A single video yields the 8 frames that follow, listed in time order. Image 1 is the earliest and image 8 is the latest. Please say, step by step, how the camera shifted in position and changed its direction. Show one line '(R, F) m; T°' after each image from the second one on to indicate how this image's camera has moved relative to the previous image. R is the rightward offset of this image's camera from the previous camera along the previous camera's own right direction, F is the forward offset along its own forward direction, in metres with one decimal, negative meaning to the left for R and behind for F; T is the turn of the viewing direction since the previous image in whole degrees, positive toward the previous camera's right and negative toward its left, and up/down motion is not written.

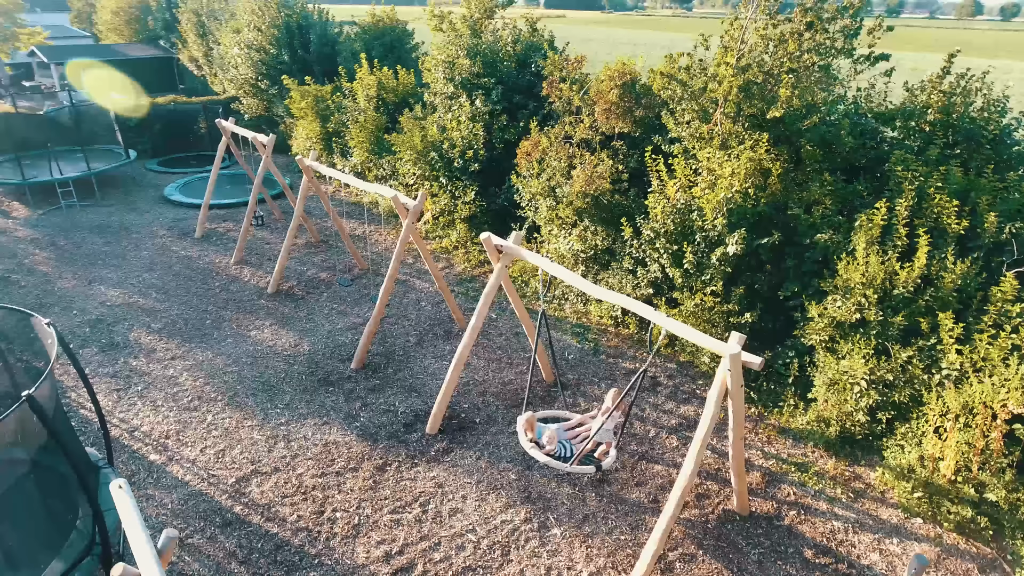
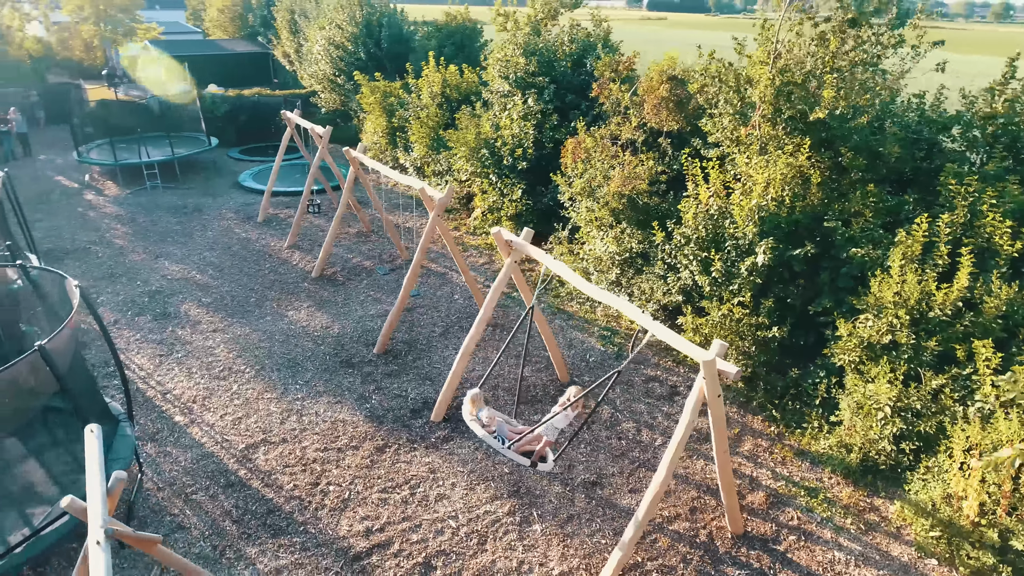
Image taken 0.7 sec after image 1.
(+0.5, 0.0) m; -7°
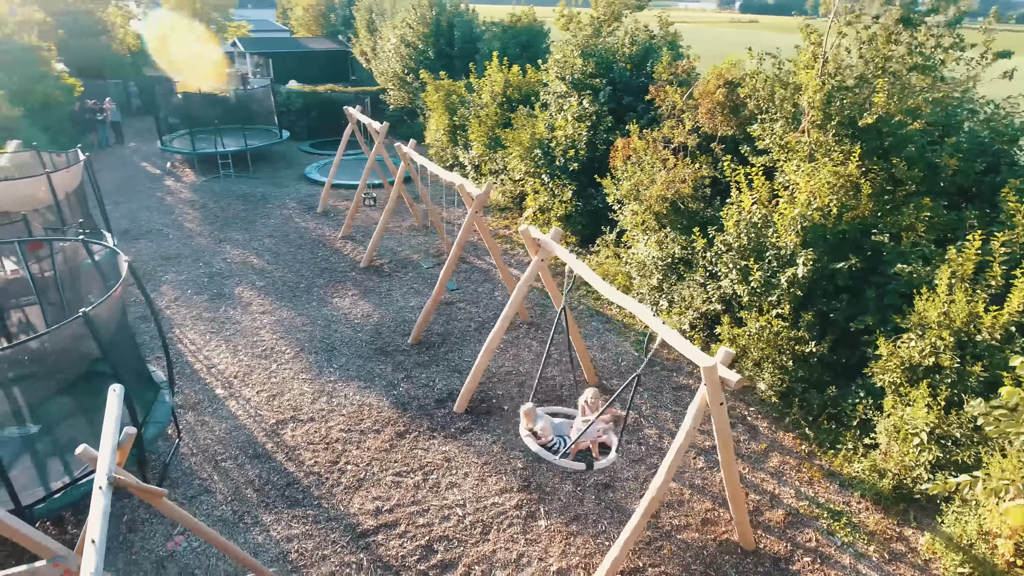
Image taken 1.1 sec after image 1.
(+0.3, 0.0) m; -6°
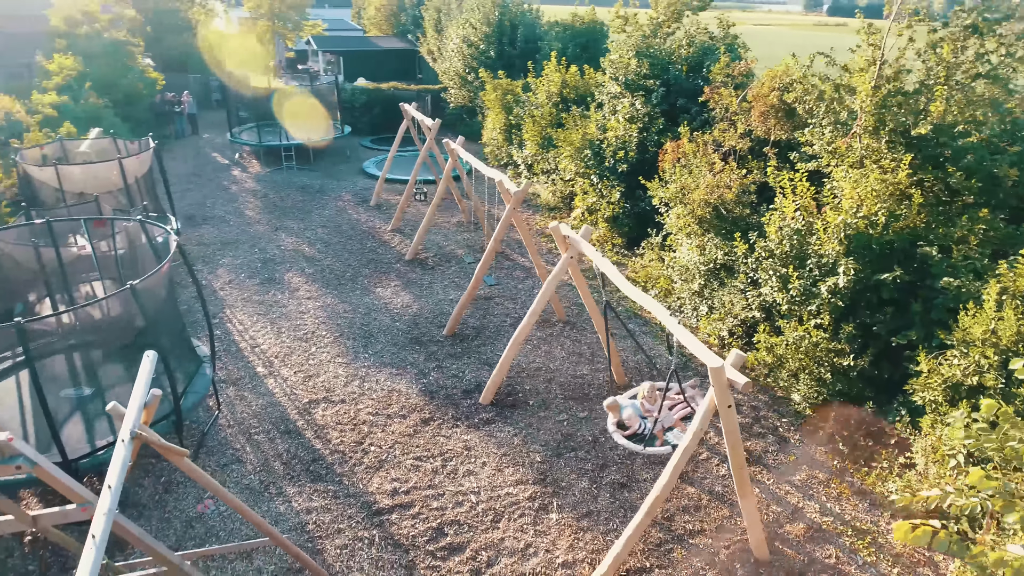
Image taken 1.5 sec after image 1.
(+0.2, -0.1) m; -5°
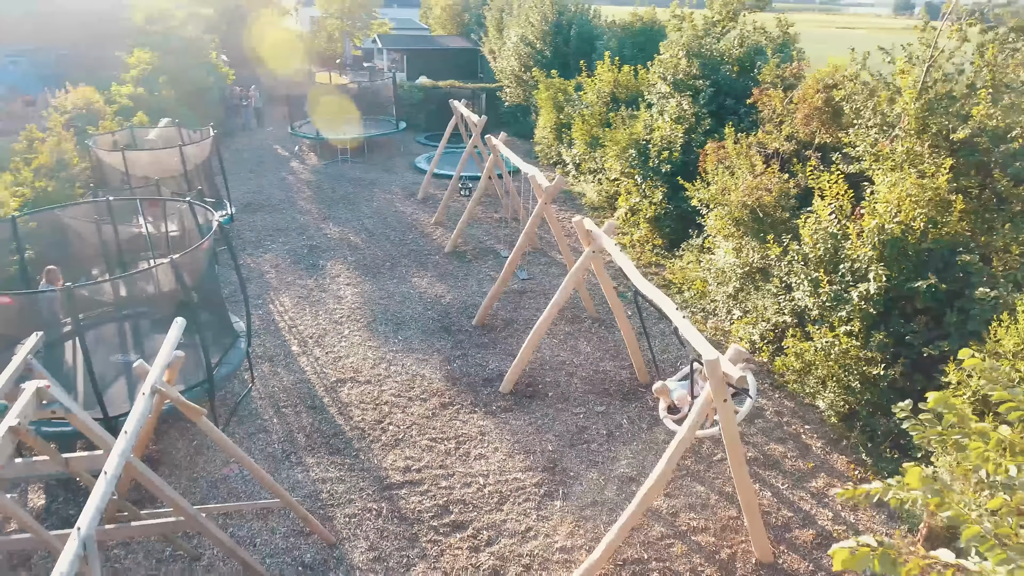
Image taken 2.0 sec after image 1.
(+0.3, -0.1) m; -5°
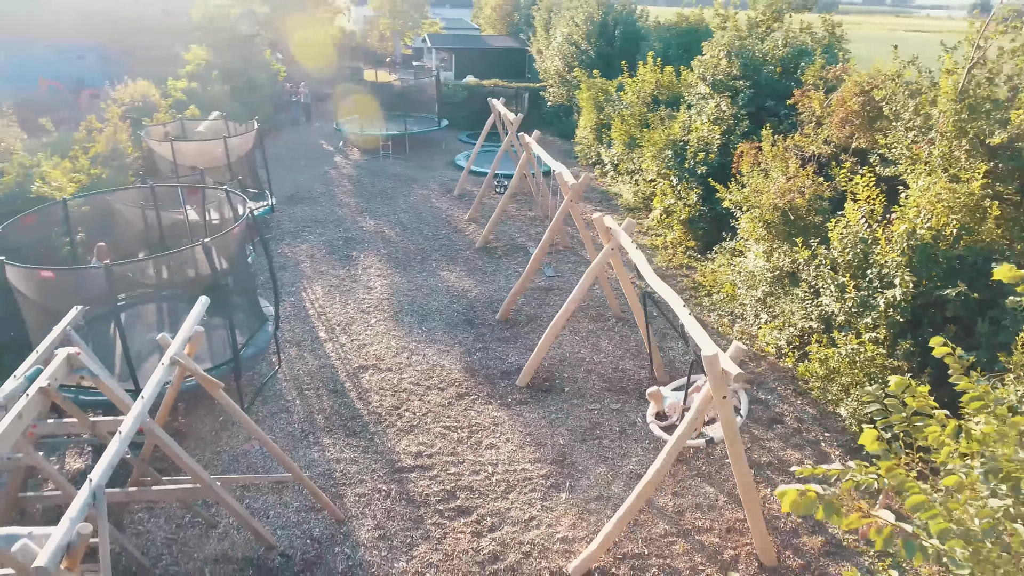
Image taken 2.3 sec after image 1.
(+0.2, -0.1) m; -4°
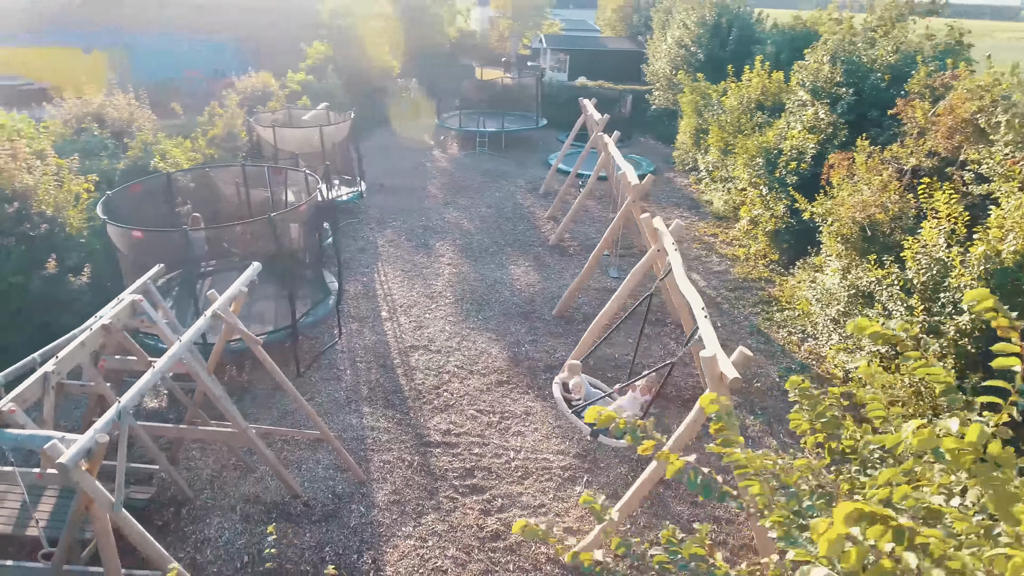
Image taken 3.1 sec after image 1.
(+0.5, -0.1) m; -10°
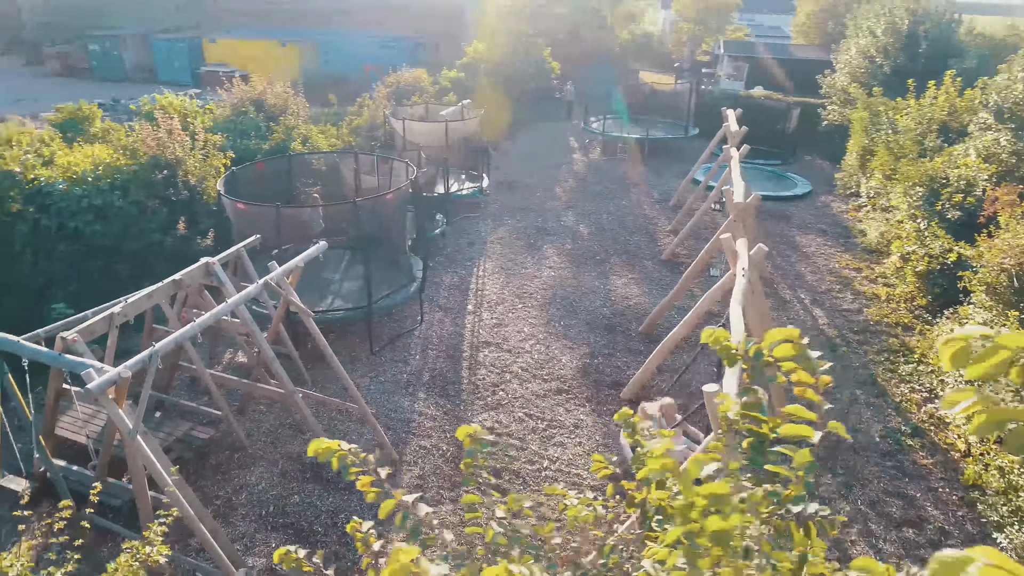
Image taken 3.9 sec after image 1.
(+0.7, +0.1) m; -14°
